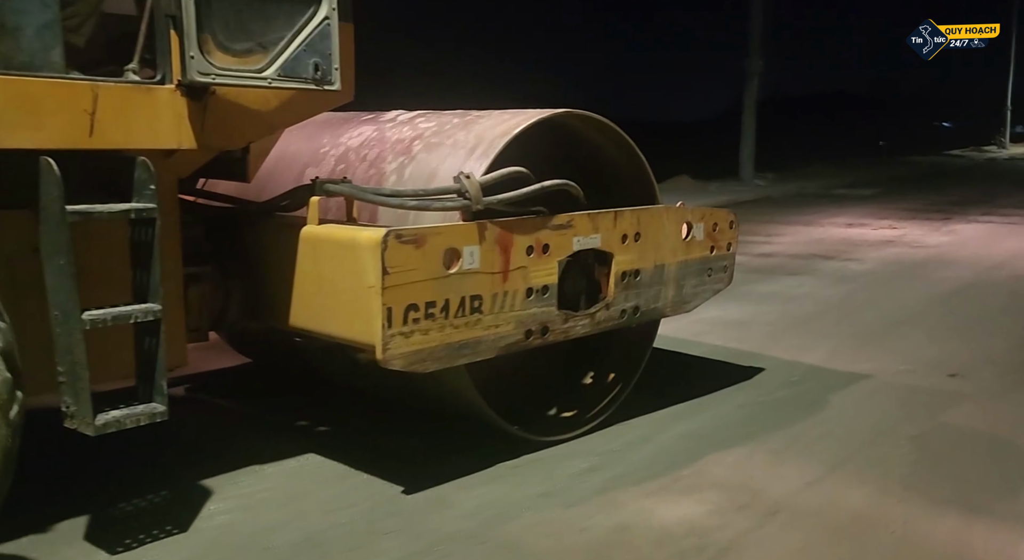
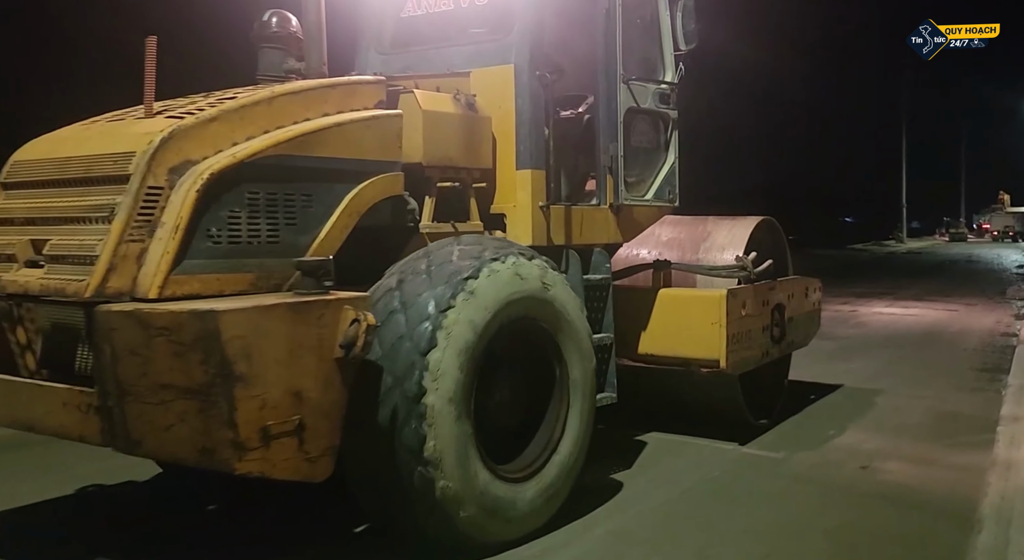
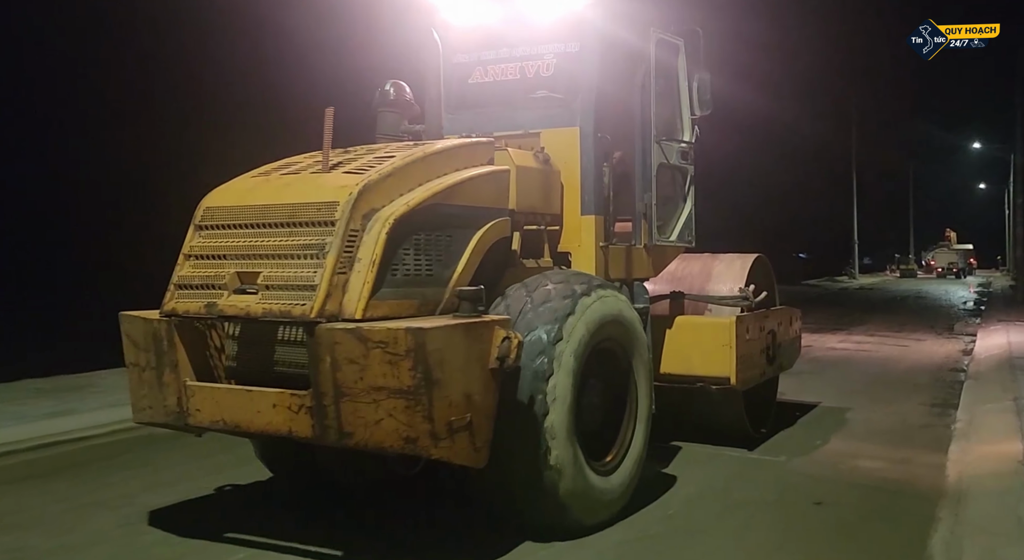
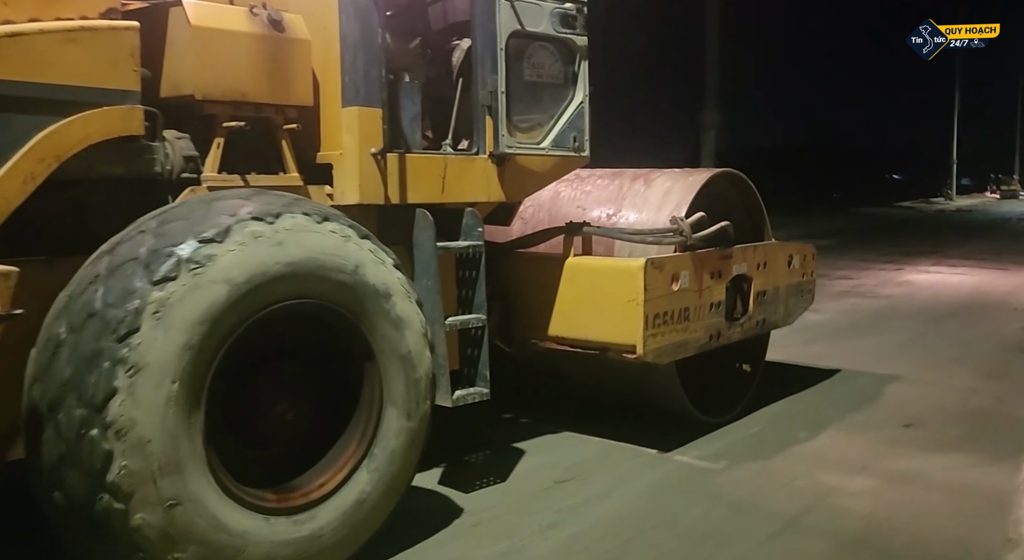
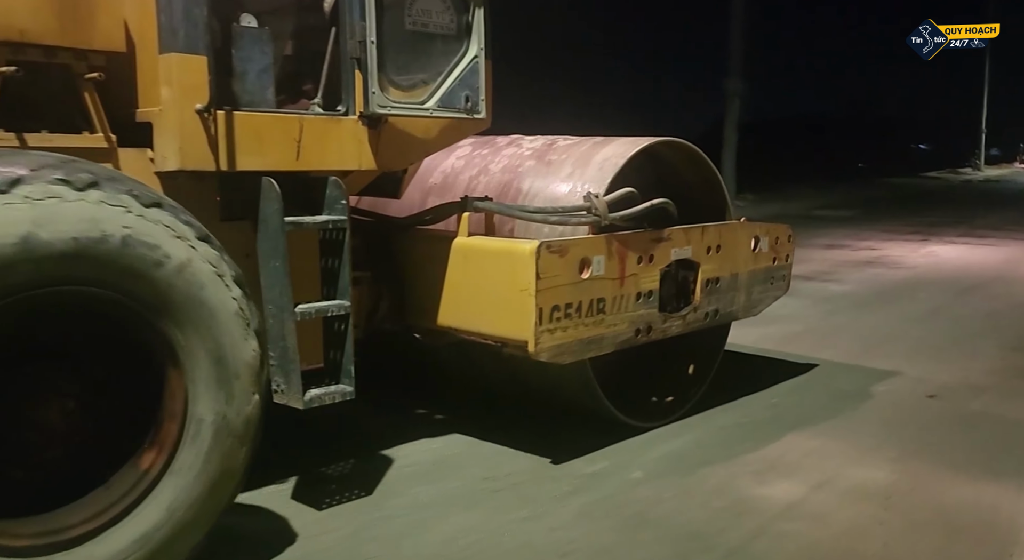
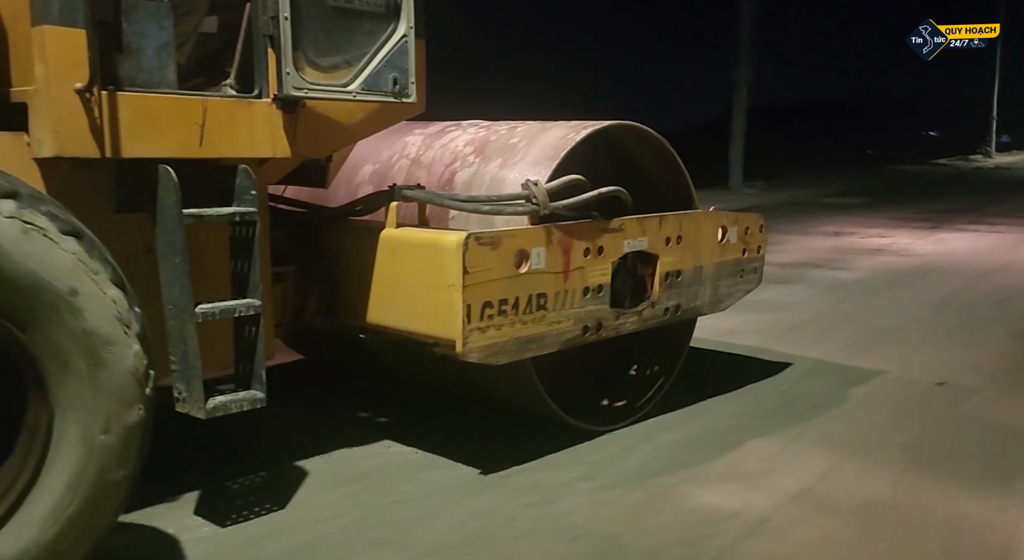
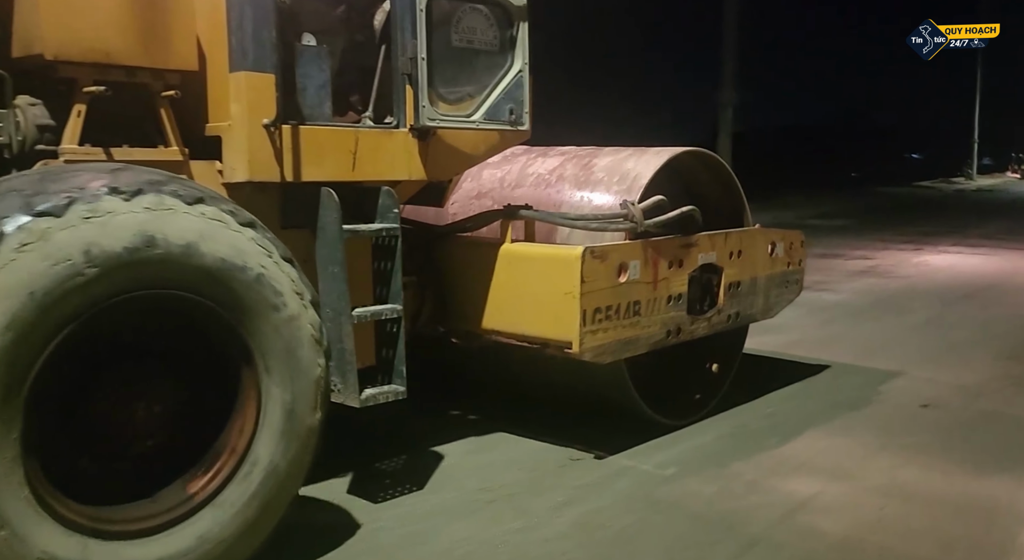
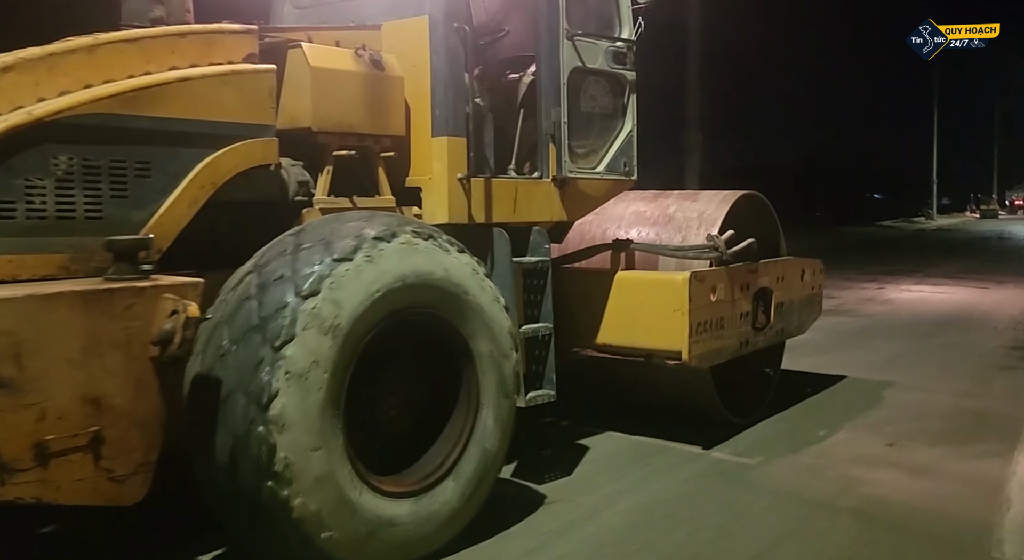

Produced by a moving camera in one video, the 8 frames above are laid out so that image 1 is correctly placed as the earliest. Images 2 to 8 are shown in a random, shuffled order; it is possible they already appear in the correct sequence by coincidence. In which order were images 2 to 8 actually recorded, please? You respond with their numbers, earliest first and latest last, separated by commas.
6, 5, 7, 4, 8, 2, 3
